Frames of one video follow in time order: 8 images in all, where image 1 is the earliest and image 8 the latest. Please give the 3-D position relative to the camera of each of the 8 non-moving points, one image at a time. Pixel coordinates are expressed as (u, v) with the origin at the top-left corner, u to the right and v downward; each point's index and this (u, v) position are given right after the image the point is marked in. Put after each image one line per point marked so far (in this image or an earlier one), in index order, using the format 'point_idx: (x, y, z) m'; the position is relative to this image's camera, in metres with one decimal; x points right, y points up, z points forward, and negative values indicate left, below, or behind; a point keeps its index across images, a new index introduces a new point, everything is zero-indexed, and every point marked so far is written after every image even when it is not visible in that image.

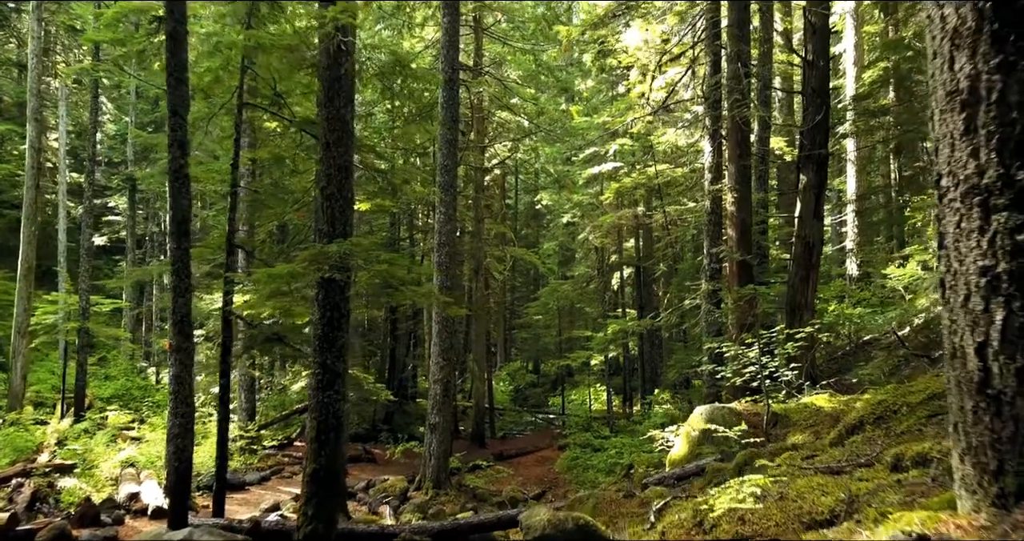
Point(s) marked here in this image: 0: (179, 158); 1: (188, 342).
0: (-3.4, +1.2, +7.6) m
1: (-3.3, -0.7, +7.5) m
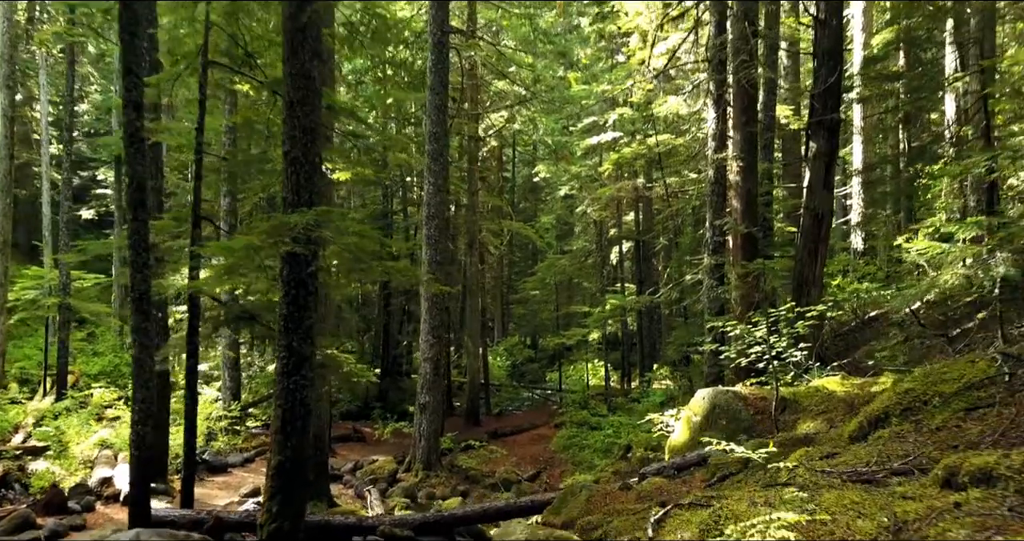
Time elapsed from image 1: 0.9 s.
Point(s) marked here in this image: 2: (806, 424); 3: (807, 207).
0: (-3.6, +1.4, +7.0) m
1: (-3.4, -0.5, +7.0) m
2: (+2.5, -1.3, +6.3) m
3: (+4.2, +0.9, +10.6) m
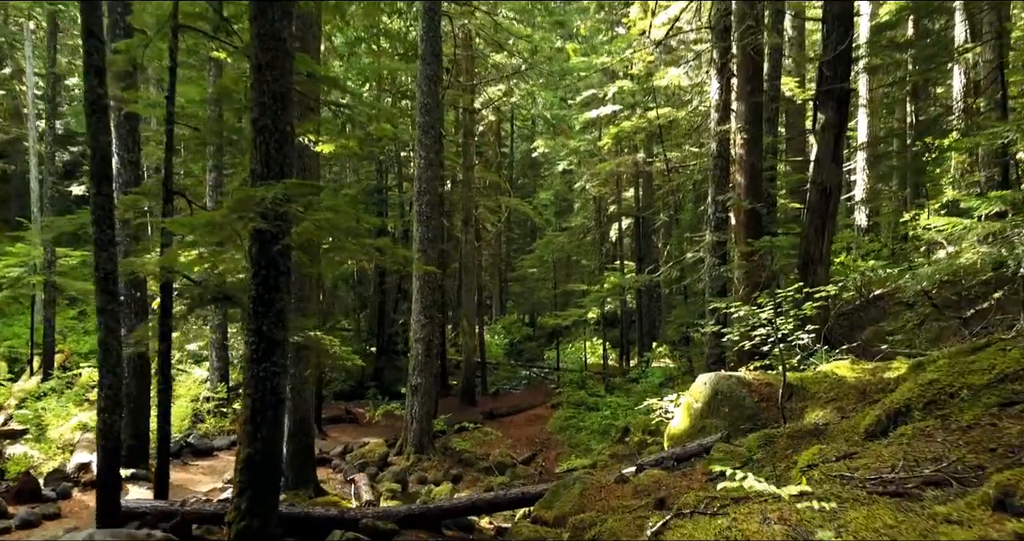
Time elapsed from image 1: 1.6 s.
0: (-3.7, +1.6, +6.5) m
1: (-3.5, -0.3, +6.5) m
2: (+2.4, -1.1, +5.9) m
3: (+4.1, +1.2, +10.1) m
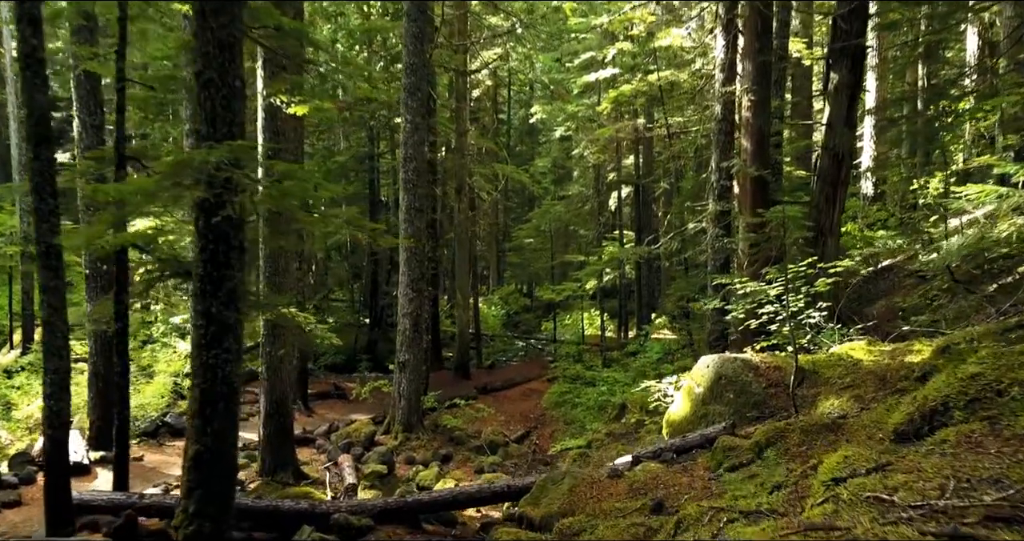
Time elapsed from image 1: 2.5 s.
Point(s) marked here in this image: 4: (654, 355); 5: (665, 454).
0: (-3.8, +1.8, +5.8) m
1: (-3.7, -0.1, +5.9) m
2: (+2.3, -1.0, +5.3) m
3: (+4.0, +1.6, +9.4) m
4: (+2.7, -1.6, +14.3) m
5: (+1.2, -1.4, +5.5) m
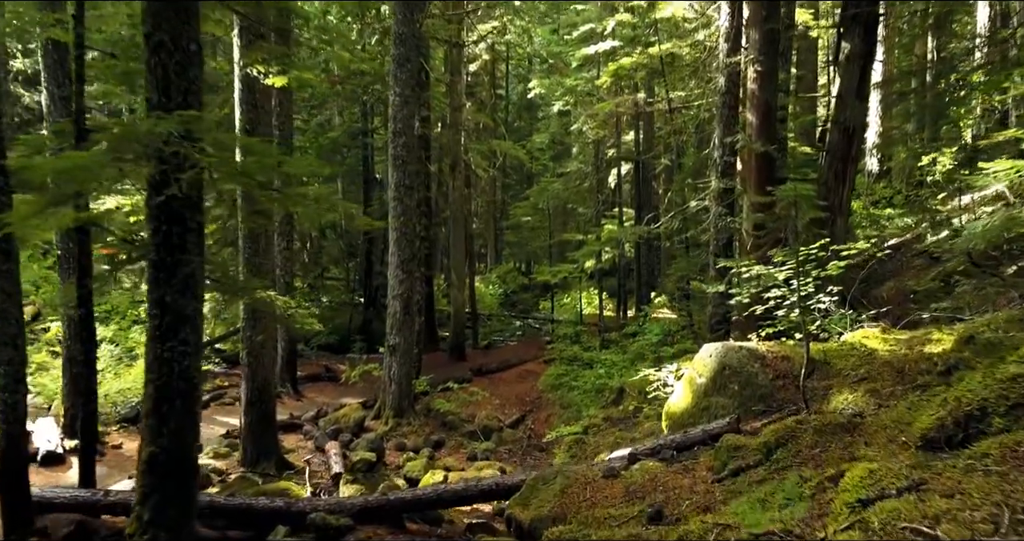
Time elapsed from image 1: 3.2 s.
0: (-3.9, +1.9, +5.3) m
1: (-3.7, +0.1, +5.5) m
2: (+2.2, -0.8, +4.9) m
3: (+3.9, +1.8, +8.9) m
4: (+2.7, -1.2, +13.9) m
5: (+1.1, -1.3, +5.1) m
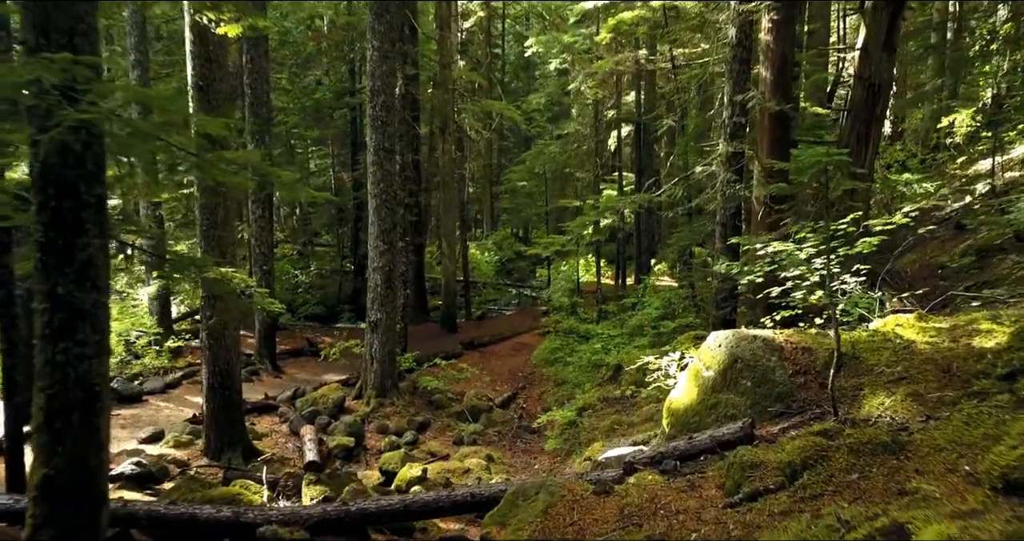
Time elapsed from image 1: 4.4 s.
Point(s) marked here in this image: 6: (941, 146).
0: (-4.0, +2.1, +4.4) m
1: (-3.9, +0.2, +4.7) m
2: (+2.1, -0.7, +4.1) m
3: (+3.8, +2.1, +8.0) m
4: (+2.5, -0.7, +13.1) m
5: (+0.9, -1.1, +4.4) m
6: (+8.4, +2.4, +14.5) m
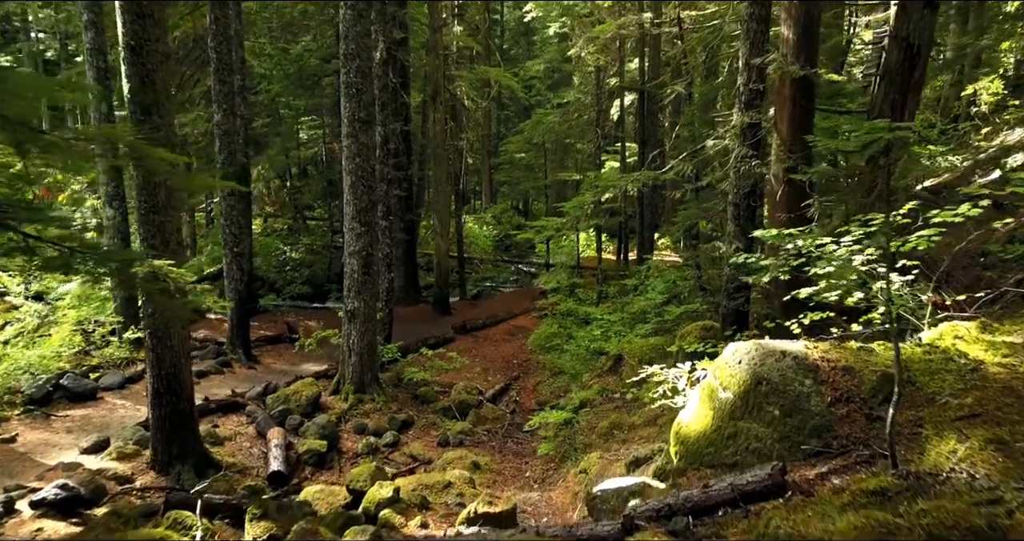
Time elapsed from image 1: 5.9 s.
0: (-4.2, +2.0, +3.4) m
1: (-4.0, +0.2, +3.7) m
2: (+1.9, -0.8, +3.2) m
3: (+3.6, +2.2, +7.0) m
4: (+2.4, -0.4, +12.2) m
5: (+0.8, -1.2, +3.5) m
6: (+8.3, +2.8, +13.4) m
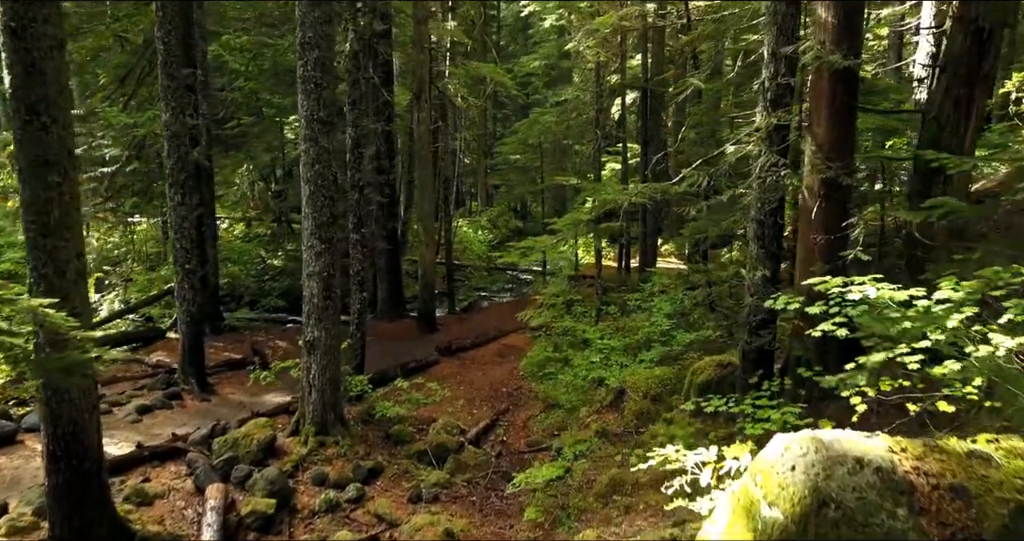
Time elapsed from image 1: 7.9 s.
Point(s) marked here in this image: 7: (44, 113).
0: (-4.3, +1.8, +2.1) m
1: (-4.2, -0.1, +2.5) m
2: (+1.7, -1.1, +1.9) m
3: (+3.5, +1.9, +5.7) m
4: (+2.2, -0.6, +10.9) m
5: (+0.6, -1.5, +2.2) m
6: (+8.1, +2.5, +12.1) m
7: (-3.3, +1.1, +5.3) m
